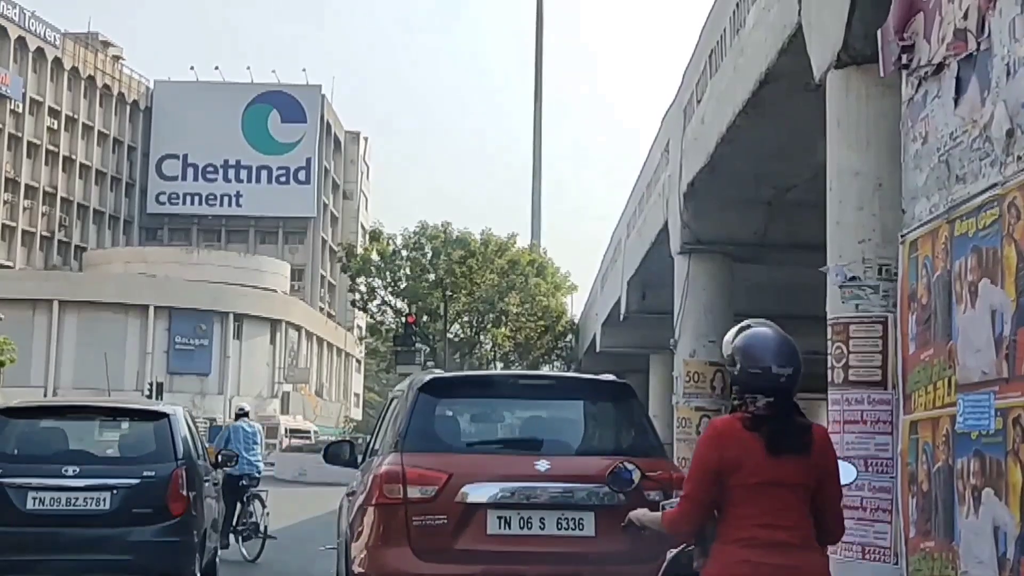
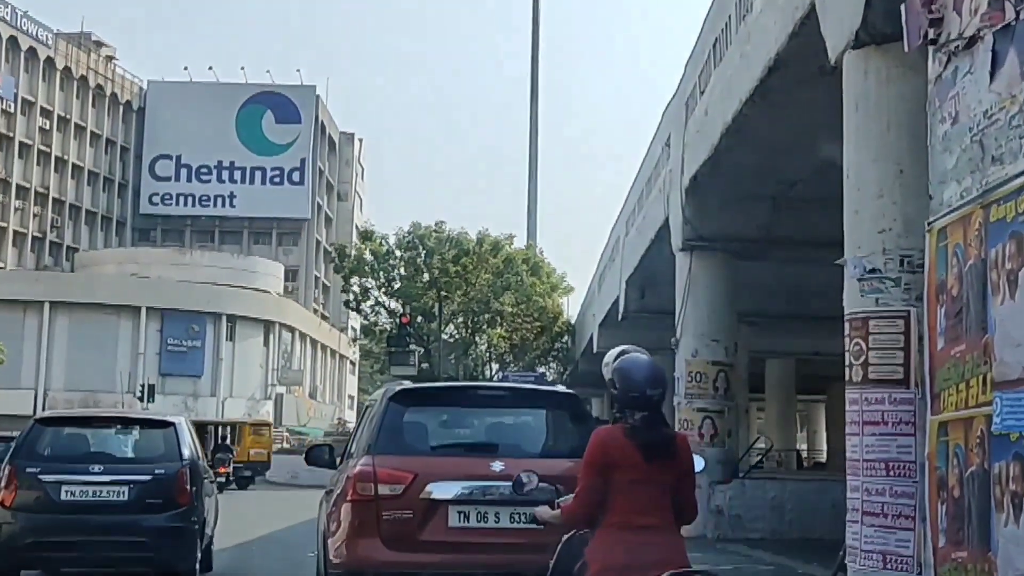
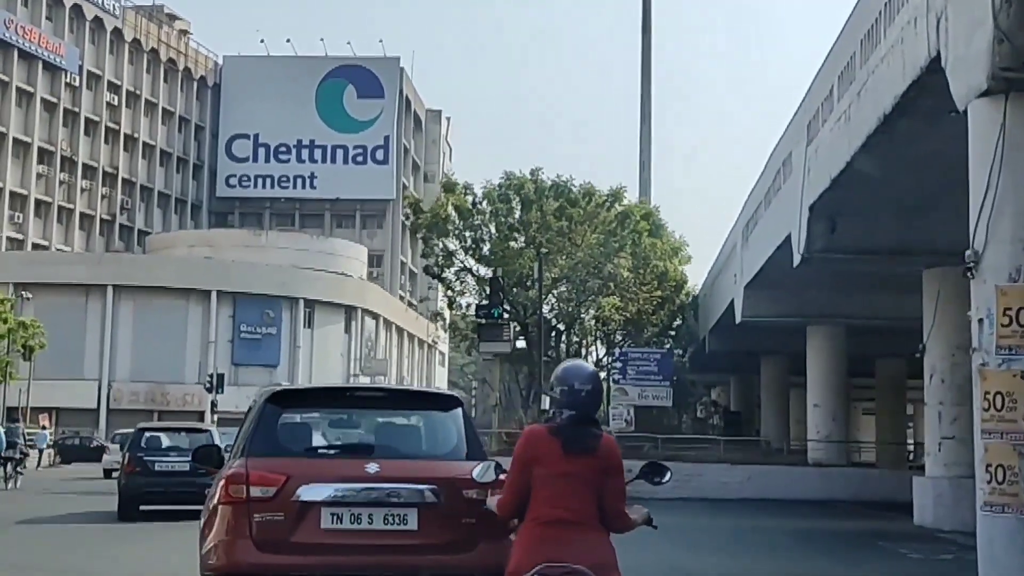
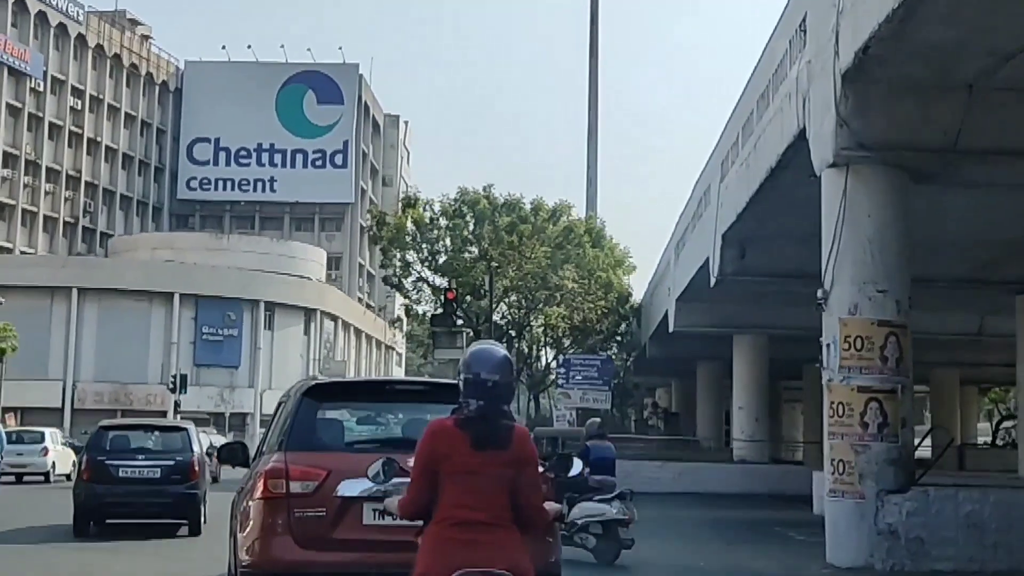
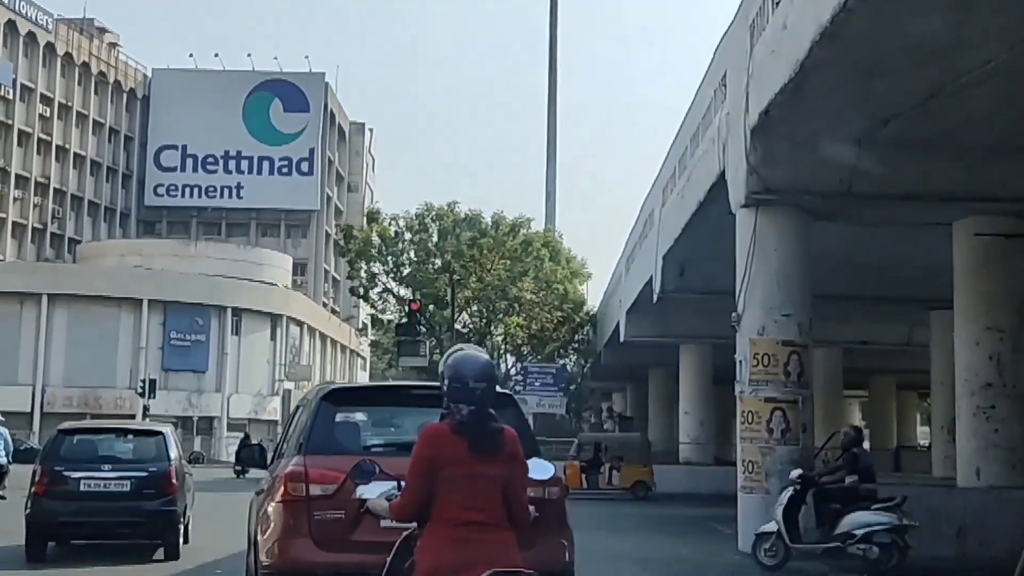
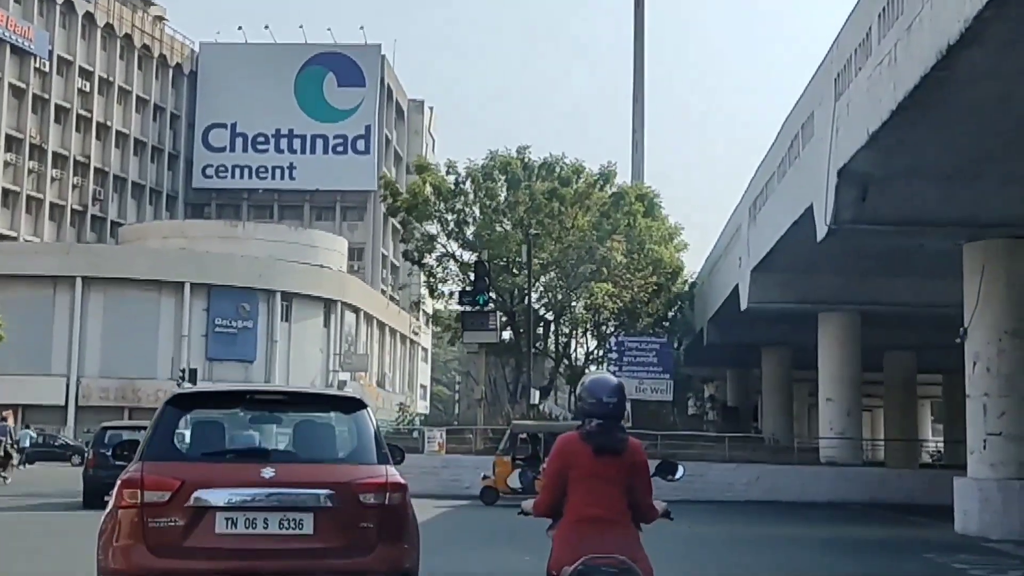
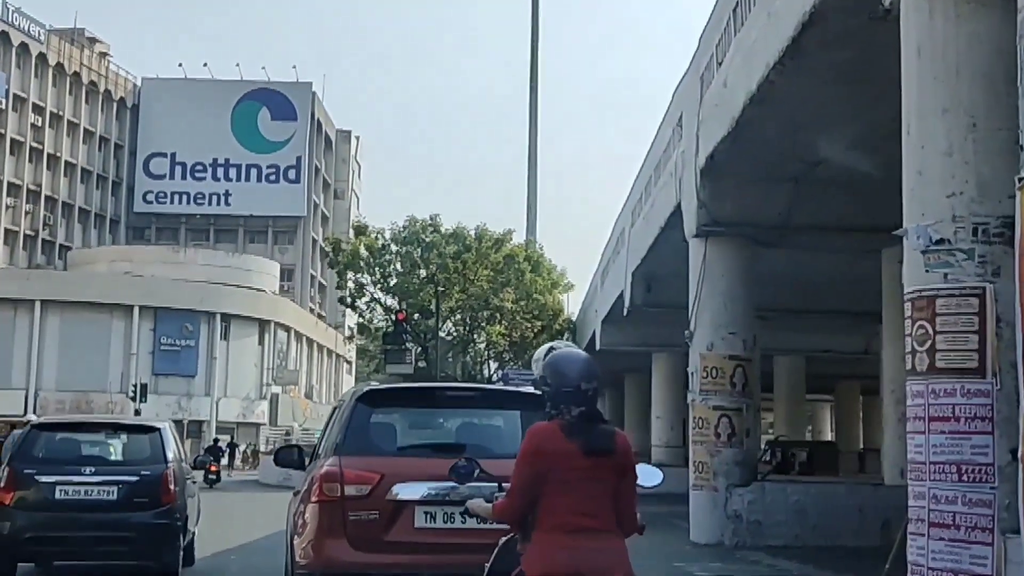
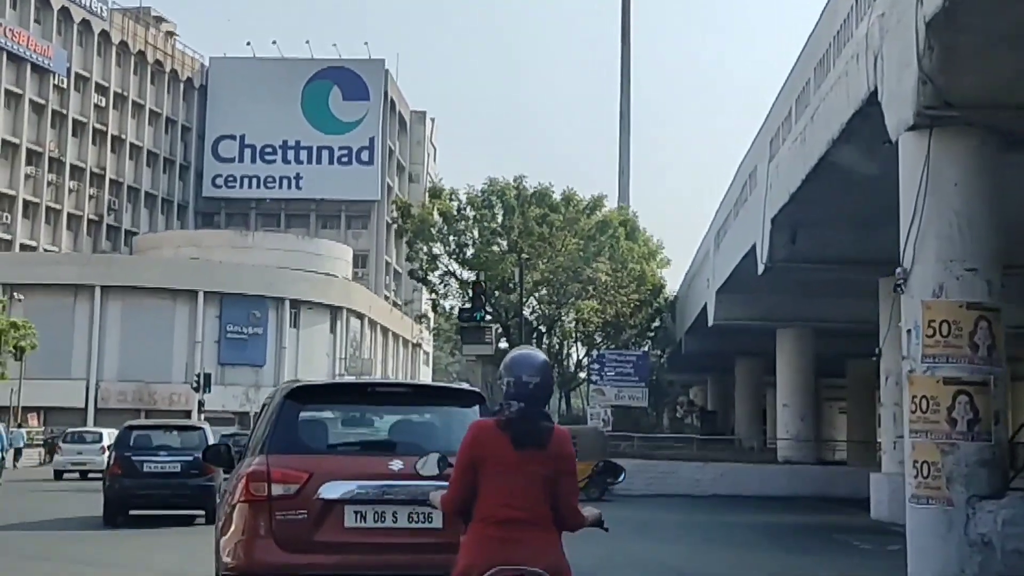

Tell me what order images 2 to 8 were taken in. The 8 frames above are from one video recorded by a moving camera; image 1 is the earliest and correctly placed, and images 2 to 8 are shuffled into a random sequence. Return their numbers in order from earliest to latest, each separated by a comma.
2, 7, 5, 4, 8, 3, 6
